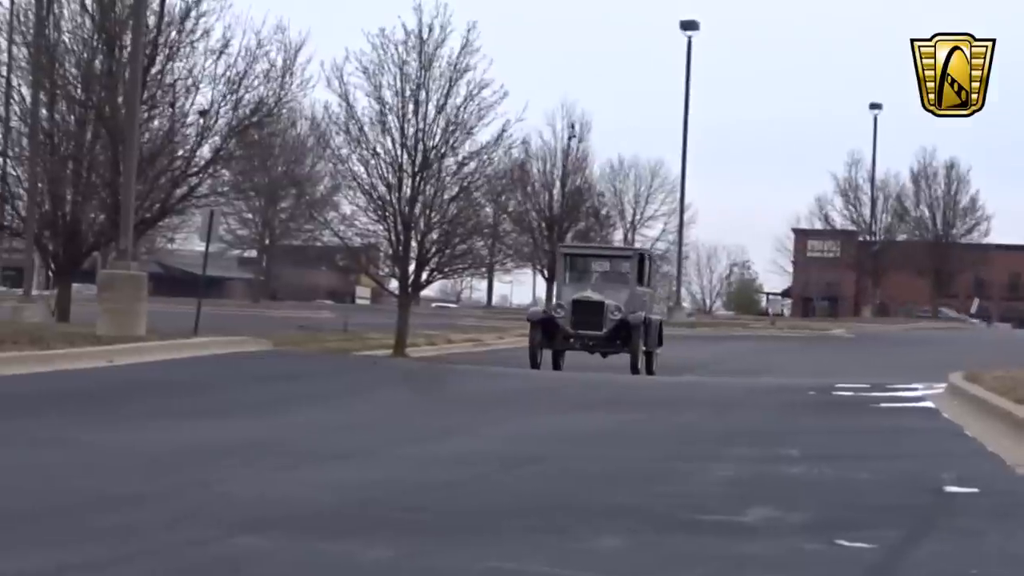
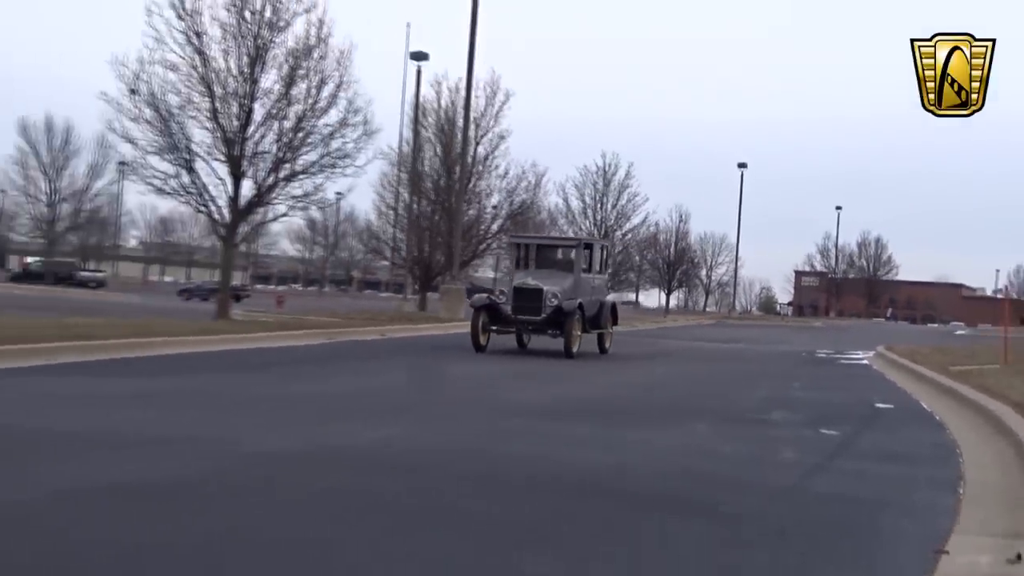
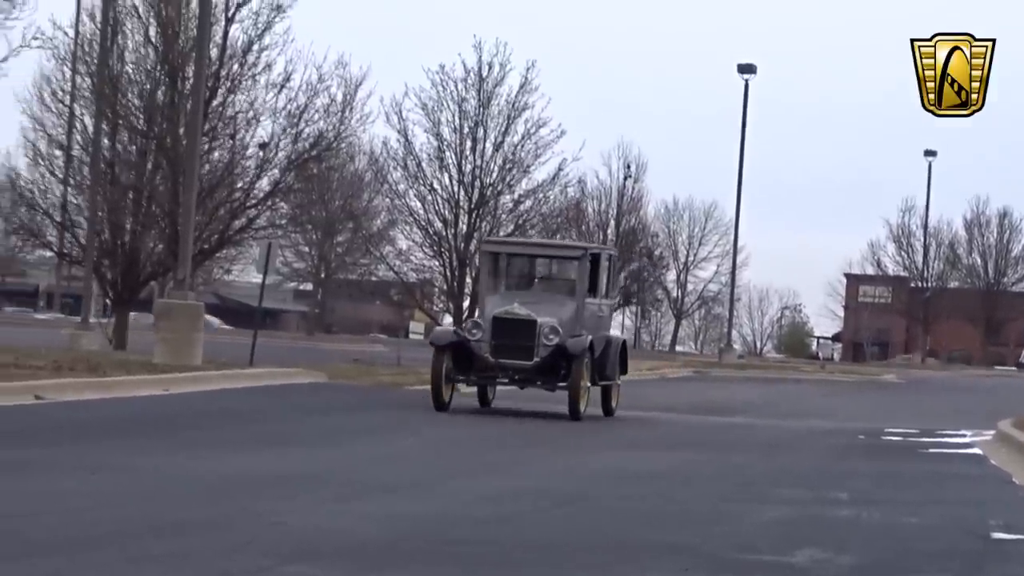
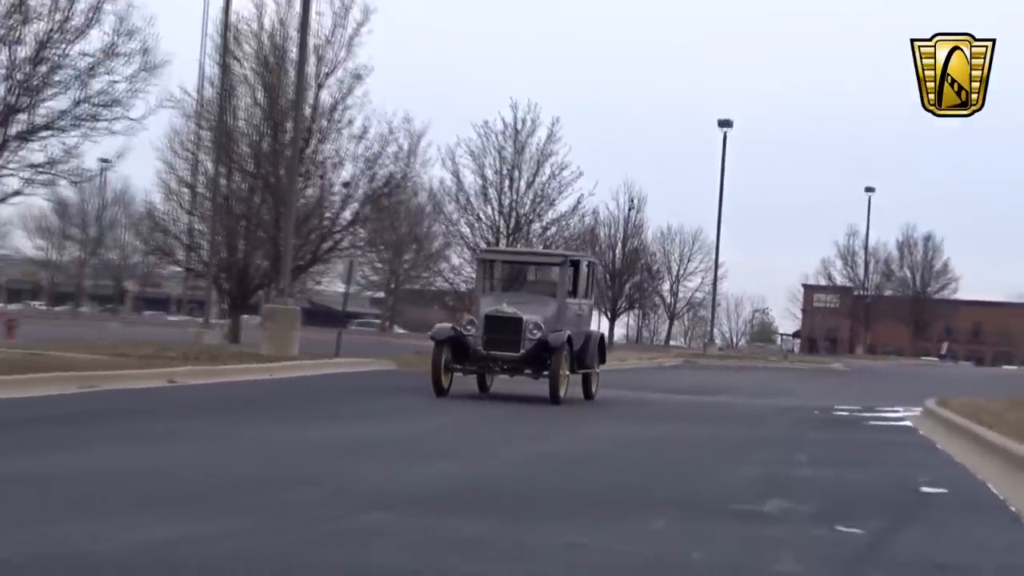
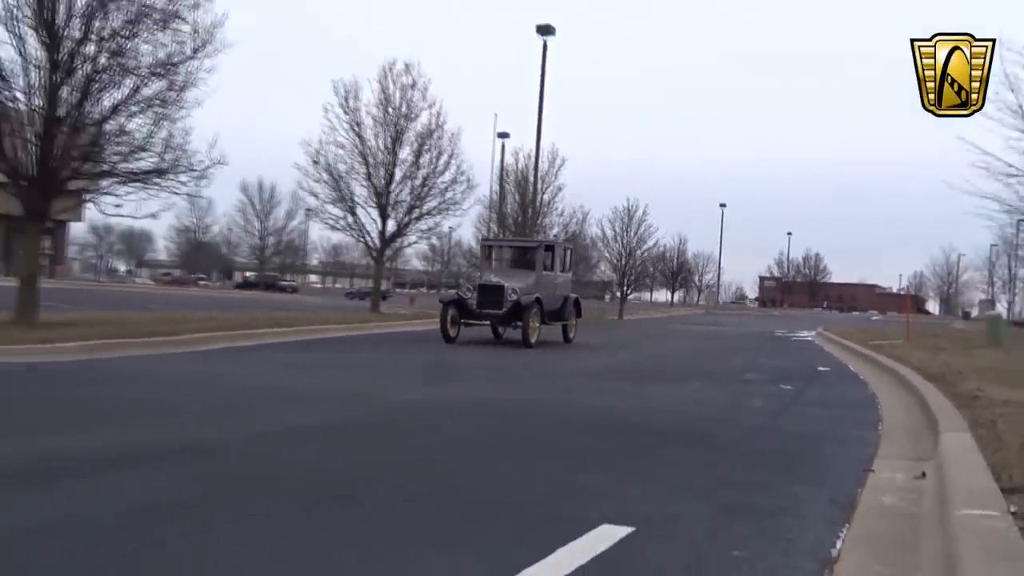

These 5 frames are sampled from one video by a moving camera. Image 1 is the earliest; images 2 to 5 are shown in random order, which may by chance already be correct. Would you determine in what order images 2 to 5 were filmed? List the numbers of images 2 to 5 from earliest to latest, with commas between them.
3, 4, 2, 5
